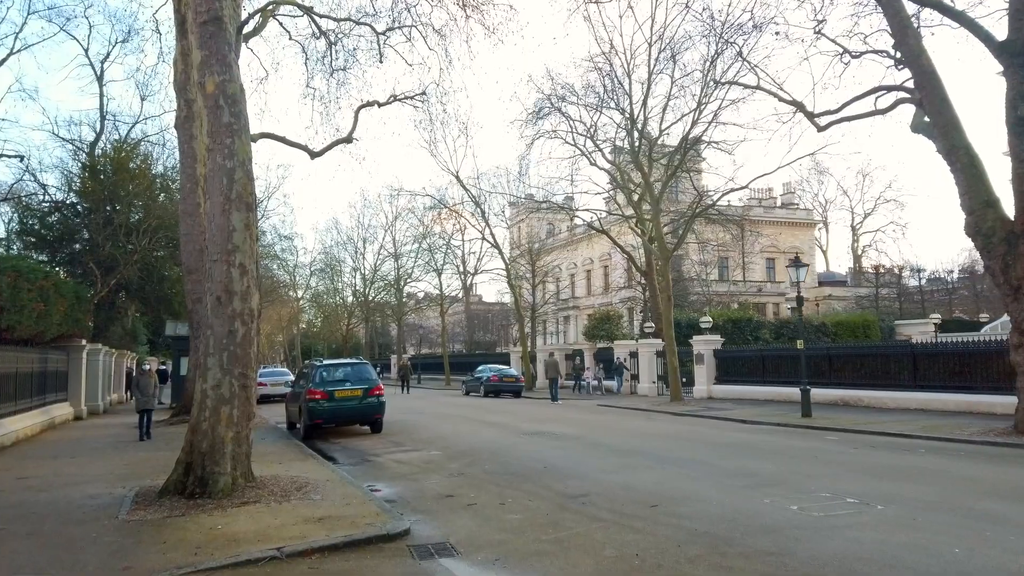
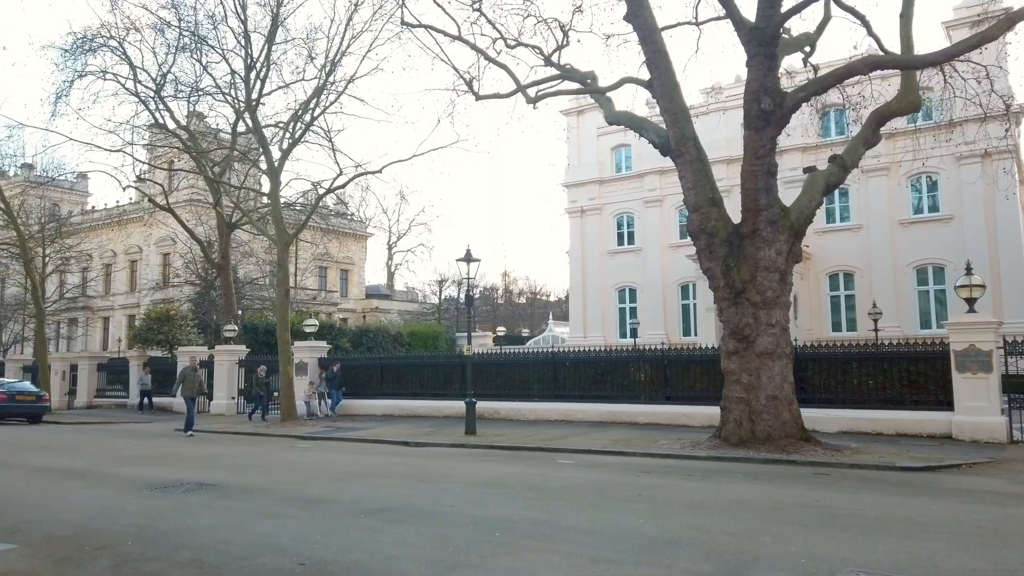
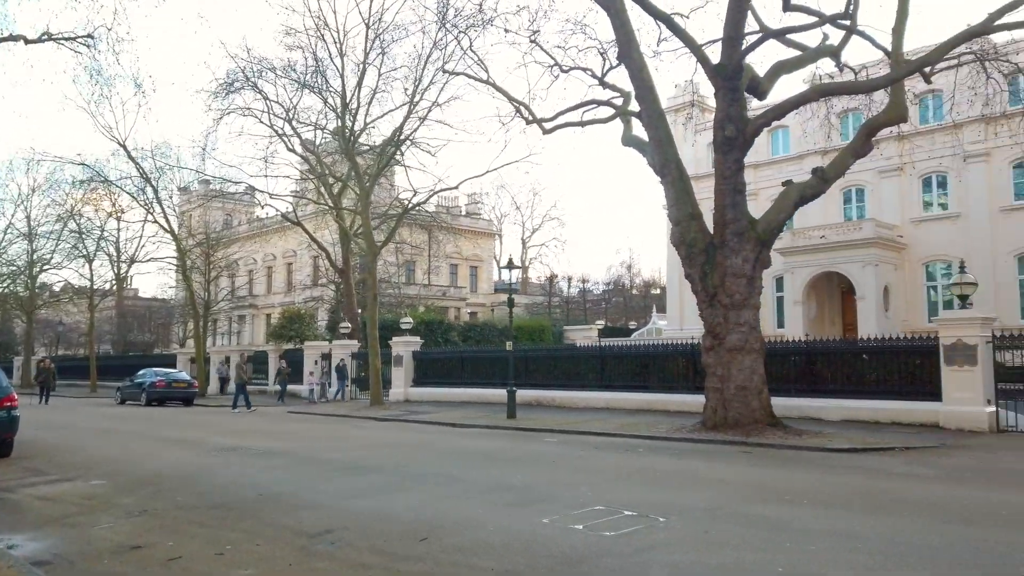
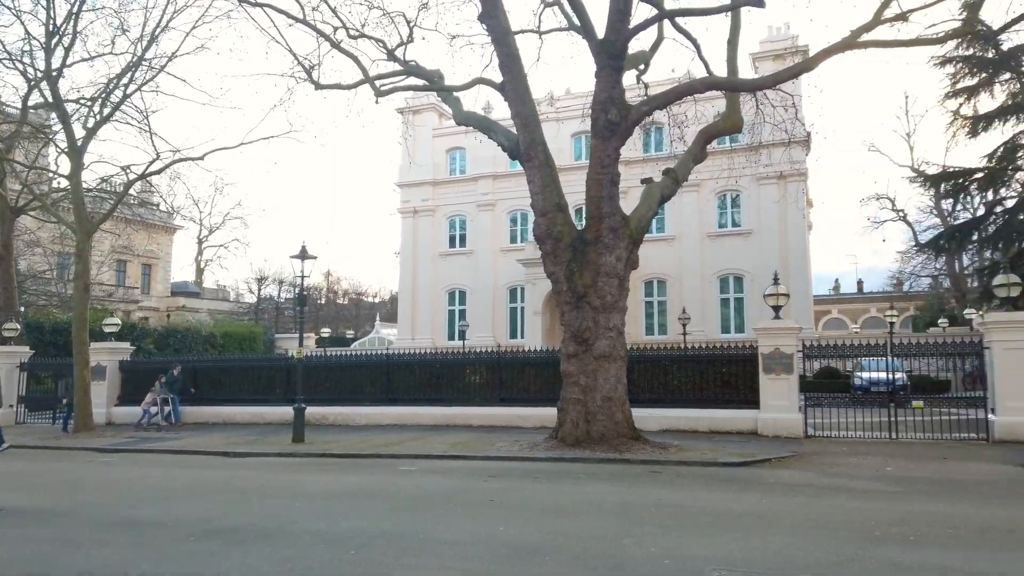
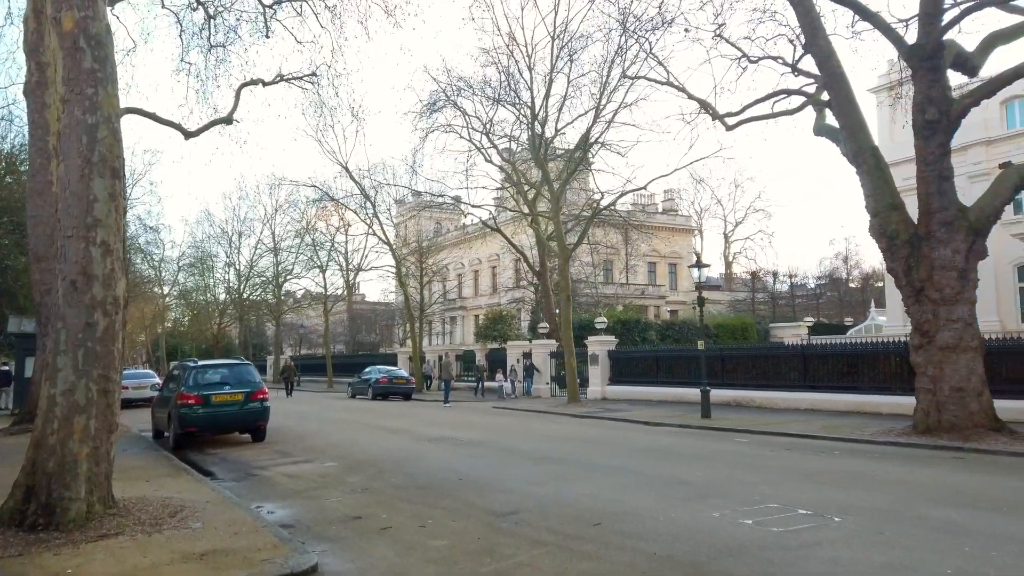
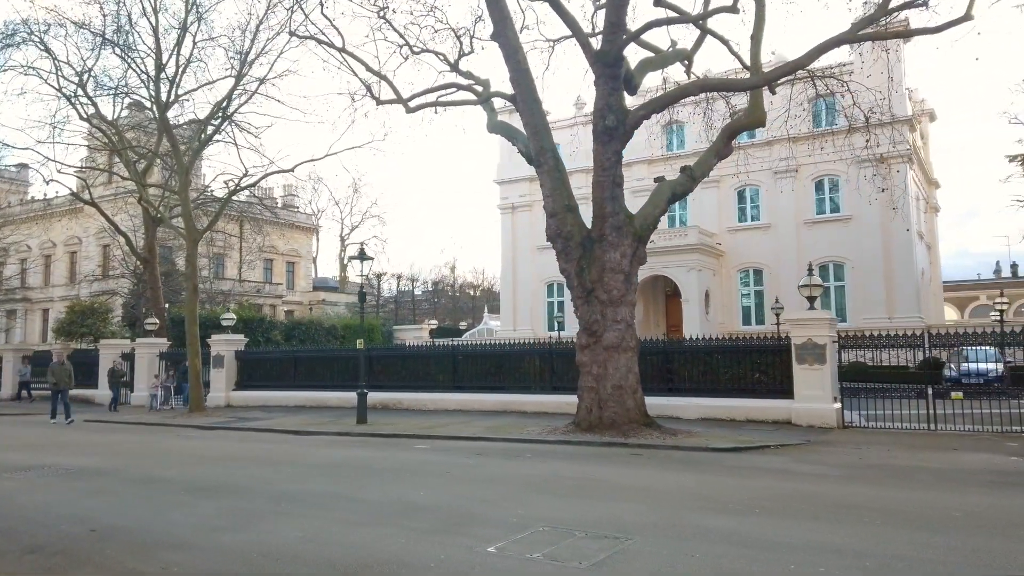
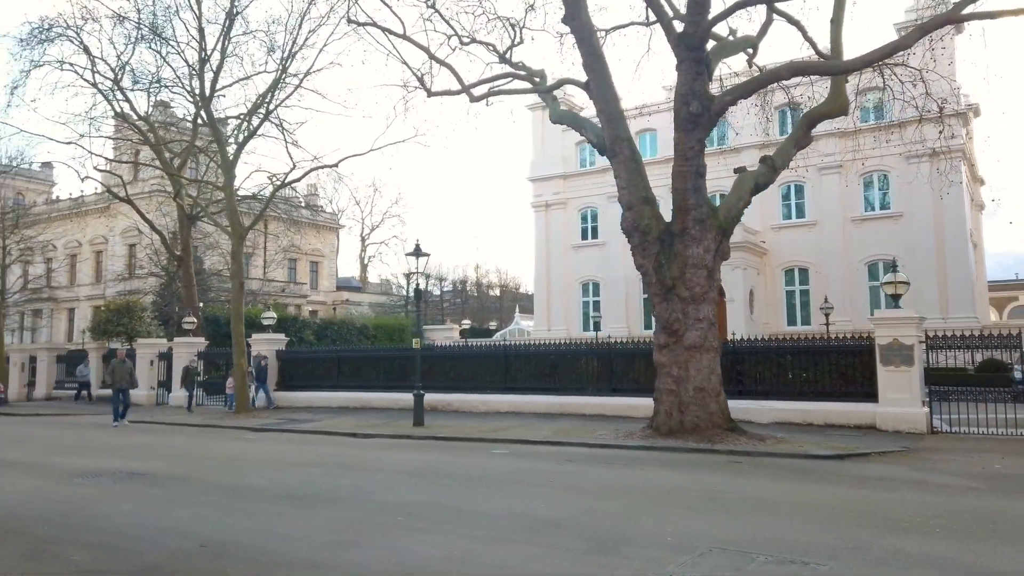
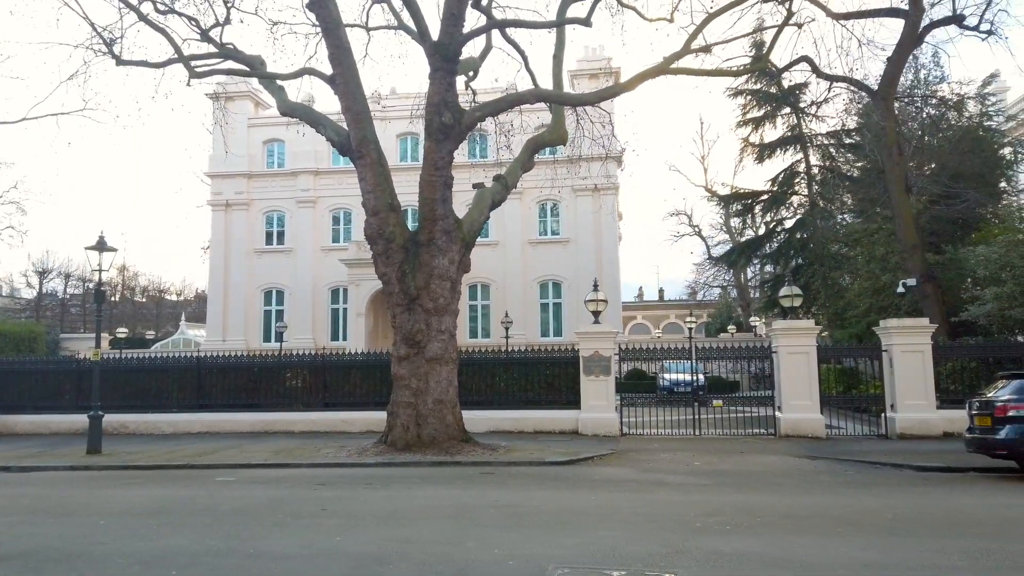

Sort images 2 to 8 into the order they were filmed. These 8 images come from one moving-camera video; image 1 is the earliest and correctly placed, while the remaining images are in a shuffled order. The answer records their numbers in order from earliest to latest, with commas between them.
5, 3, 6, 7, 2, 4, 8
